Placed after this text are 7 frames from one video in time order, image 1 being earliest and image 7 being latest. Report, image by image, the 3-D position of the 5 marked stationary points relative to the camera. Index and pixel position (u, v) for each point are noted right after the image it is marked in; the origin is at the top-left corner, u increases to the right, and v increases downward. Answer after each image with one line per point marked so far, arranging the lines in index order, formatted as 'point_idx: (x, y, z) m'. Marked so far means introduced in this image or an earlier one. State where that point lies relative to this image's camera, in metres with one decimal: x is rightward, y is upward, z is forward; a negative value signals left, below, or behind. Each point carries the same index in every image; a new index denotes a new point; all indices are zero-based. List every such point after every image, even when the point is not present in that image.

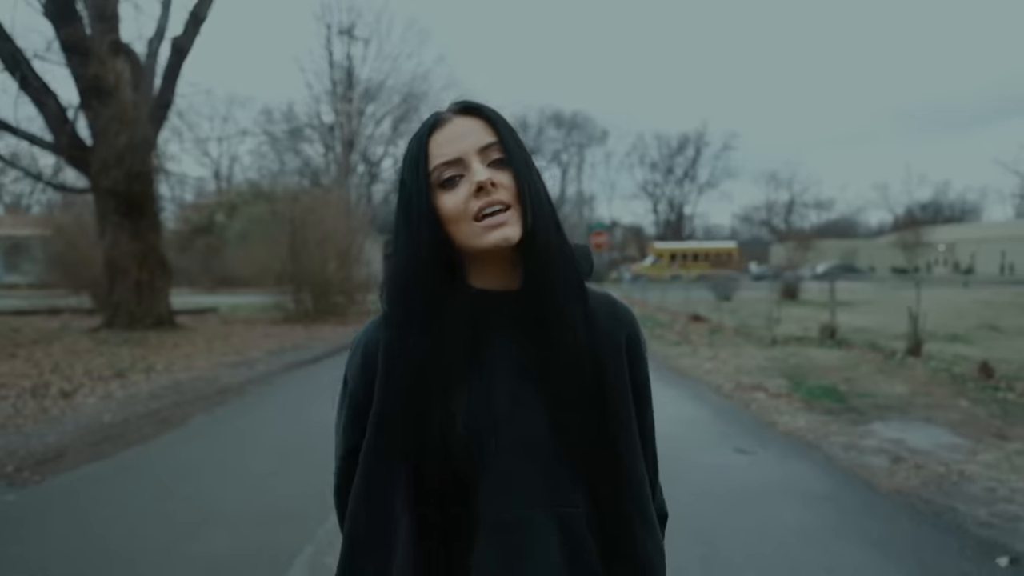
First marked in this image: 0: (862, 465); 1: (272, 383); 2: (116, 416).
0: (+2.6, -1.3, +7.3) m
1: (-3.3, -1.3, +13.4) m
2: (-4.1, -1.3, +10.2) m
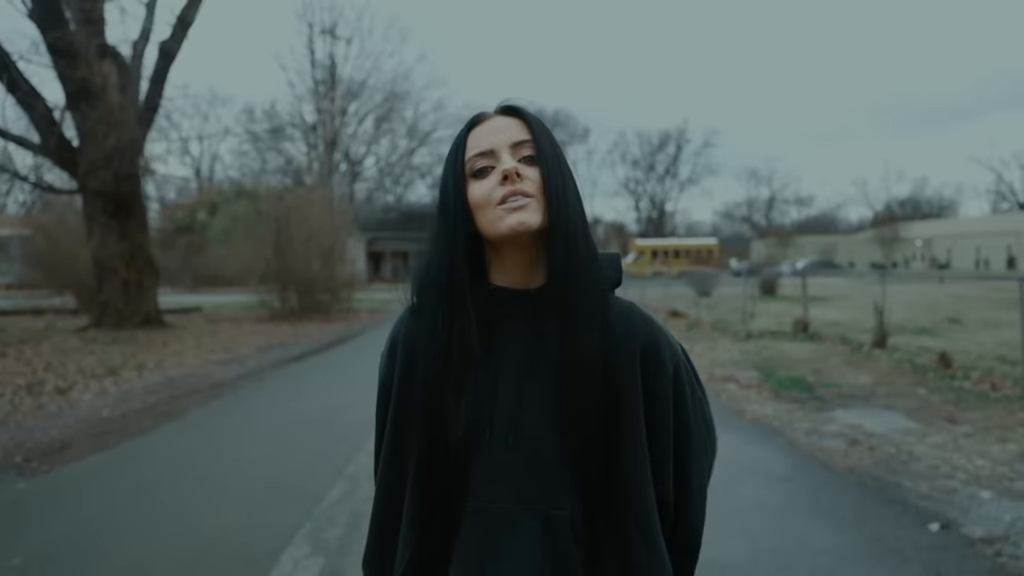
0: (+2.4, -1.3, +7.8) m
1: (-3.5, -1.3, +13.9) m
2: (-4.3, -1.3, +10.6) m
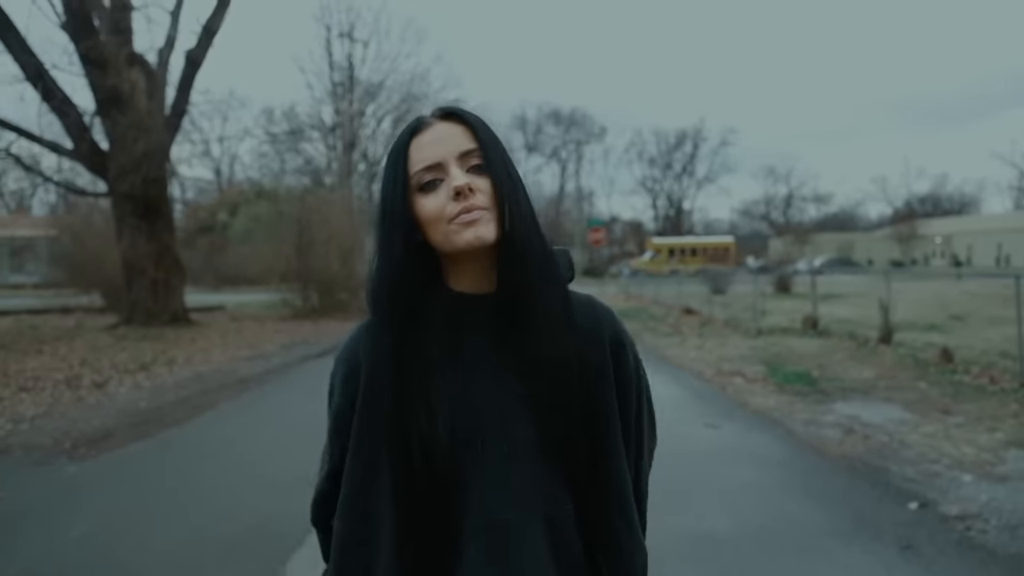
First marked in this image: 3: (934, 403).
0: (+2.6, -1.3, +8.3) m
1: (-3.3, -1.2, +14.4) m
2: (-4.1, -1.3, +11.2) m
3: (+4.3, -1.2, +10.0) m
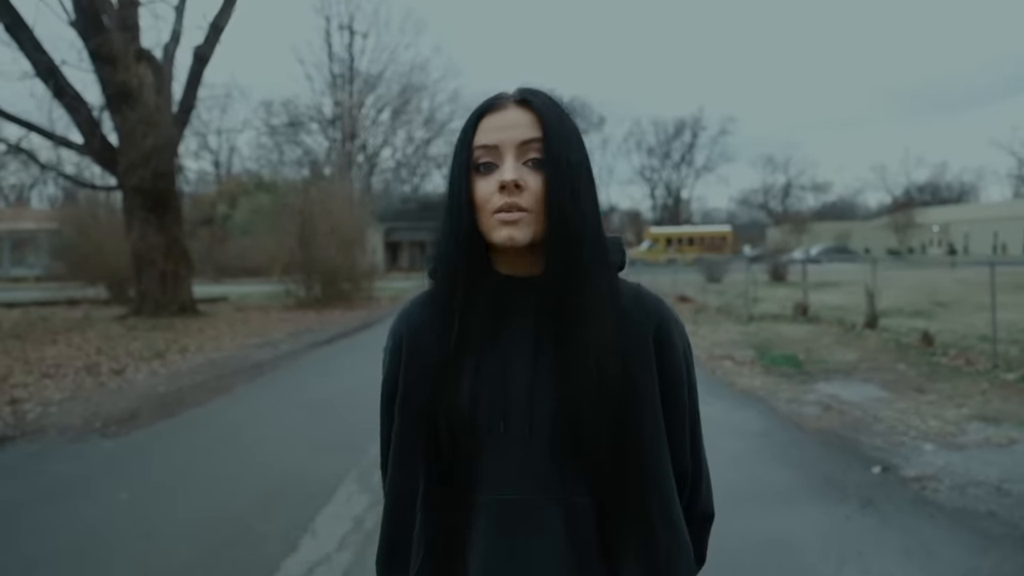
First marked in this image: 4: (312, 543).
0: (+2.6, -1.1, +8.9) m
1: (-3.3, -1.1, +15.0) m
2: (-4.1, -1.2, +11.8) m
3: (+4.3, -1.0, +10.6) m
4: (-1.1, -1.4, +5.5) m
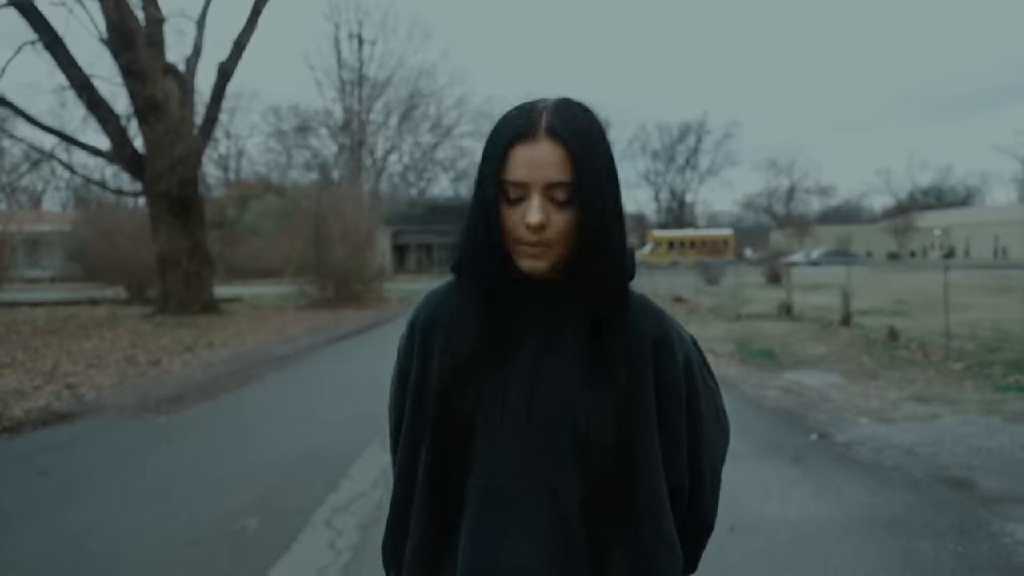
0: (+2.6, -1.1, +10.2) m
1: (-3.3, -1.1, +16.3) m
2: (-4.1, -1.2, +13.1) m
3: (+4.3, -1.0, +11.8) m
4: (-1.1, -1.4, +6.8) m
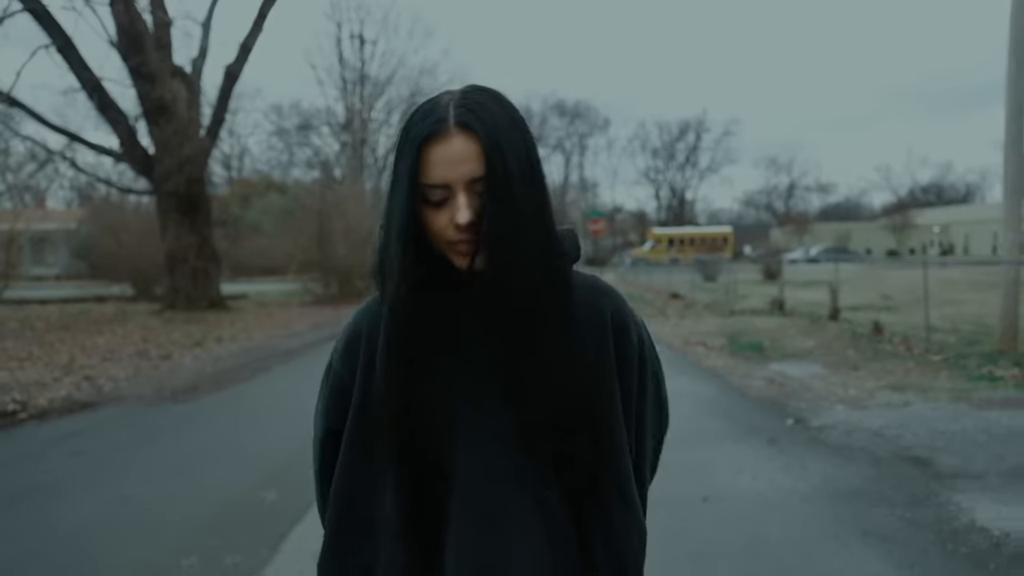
0: (+2.5, -1.1, +10.7) m
1: (-3.3, -1.0, +16.9) m
2: (-4.1, -1.1, +13.6) m
3: (+4.3, -0.9, +12.4) m
4: (-1.2, -1.3, +7.4) m
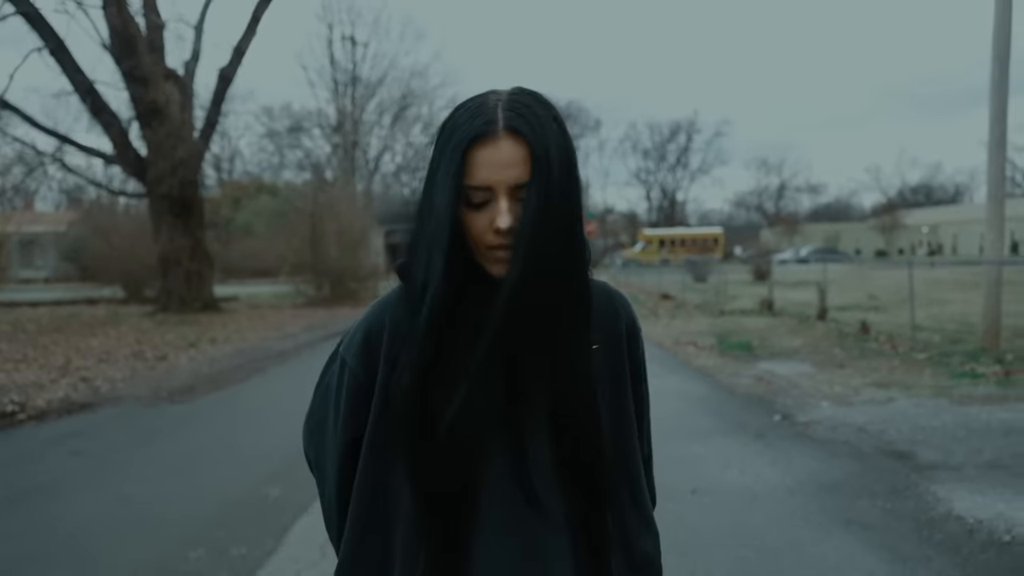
0: (+2.5, -1.1, +10.9) m
1: (-3.4, -1.0, +17.0) m
2: (-4.2, -1.1, +13.8) m
3: (+4.2, -0.9, +12.6) m
4: (-1.2, -1.3, +7.5) m
